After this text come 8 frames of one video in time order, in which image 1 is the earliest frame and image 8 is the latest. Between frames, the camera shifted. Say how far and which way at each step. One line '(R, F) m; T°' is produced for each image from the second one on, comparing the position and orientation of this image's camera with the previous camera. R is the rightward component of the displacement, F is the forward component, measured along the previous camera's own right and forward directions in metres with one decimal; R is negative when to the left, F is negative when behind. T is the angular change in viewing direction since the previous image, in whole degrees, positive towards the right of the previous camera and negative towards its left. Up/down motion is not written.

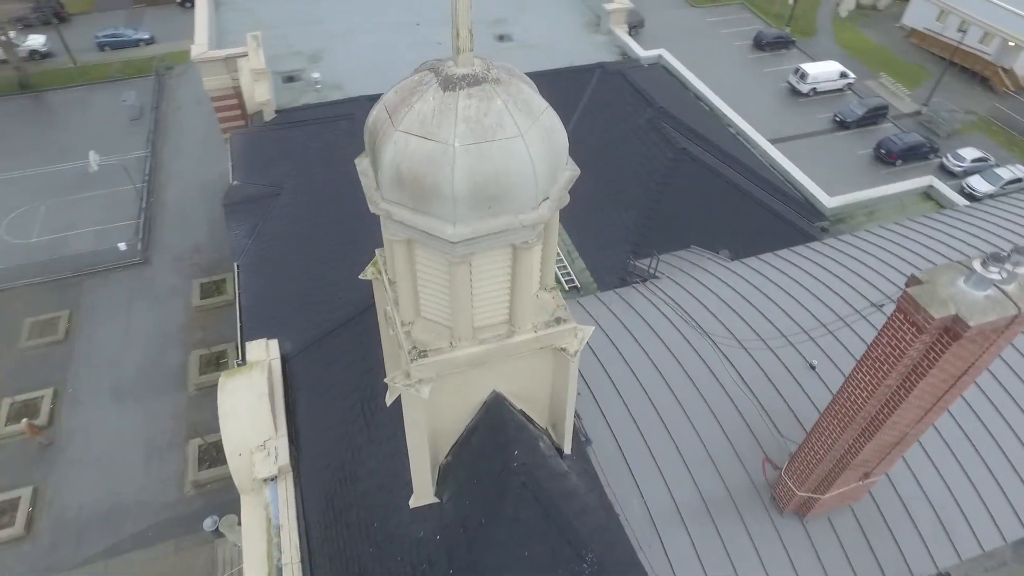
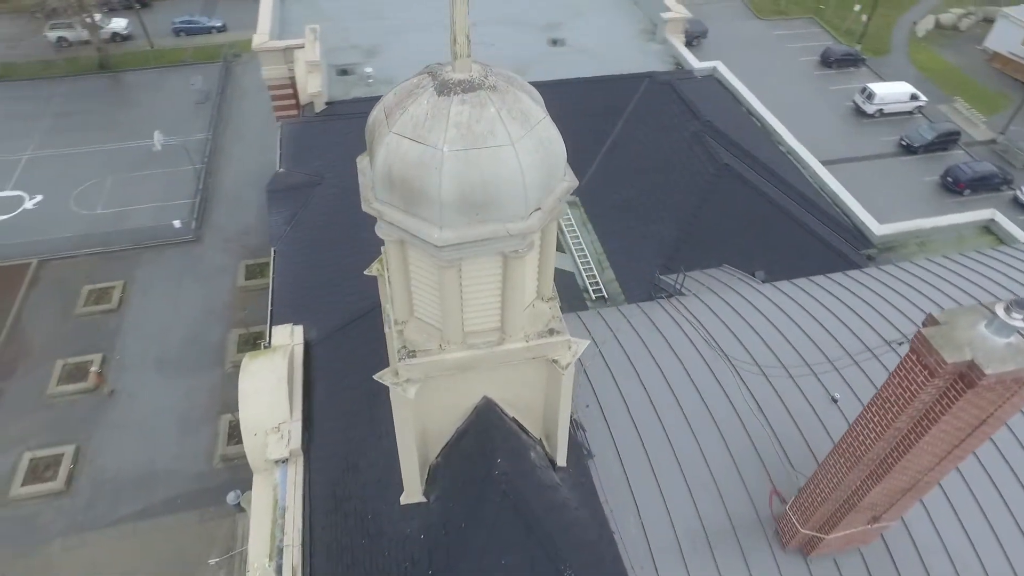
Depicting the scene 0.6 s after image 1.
(+0.6, +0.1) m; -4°
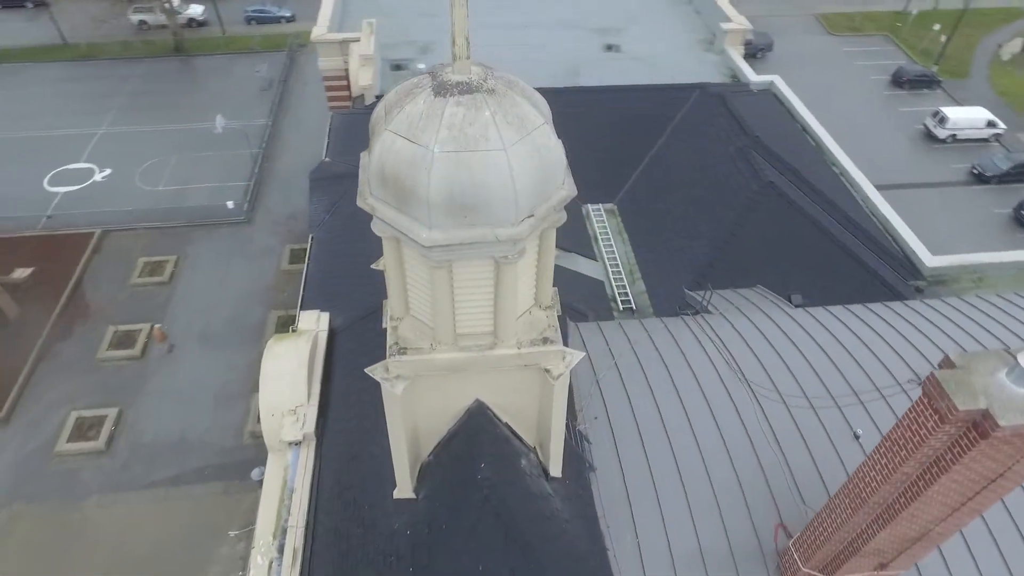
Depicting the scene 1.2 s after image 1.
(+0.6, +0.1) m; -4°
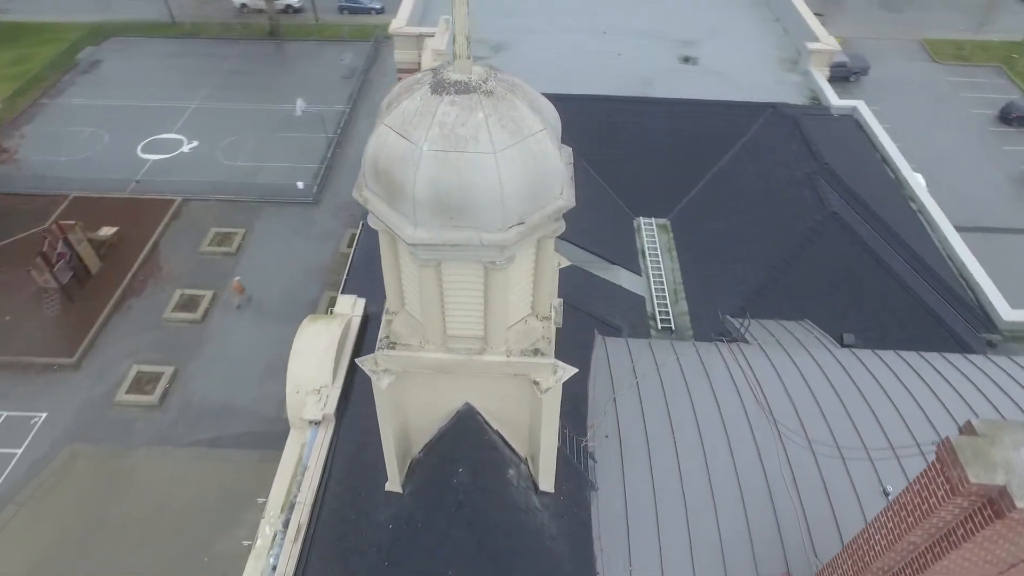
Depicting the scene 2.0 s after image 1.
(+0.7, +0.2) m; -6°
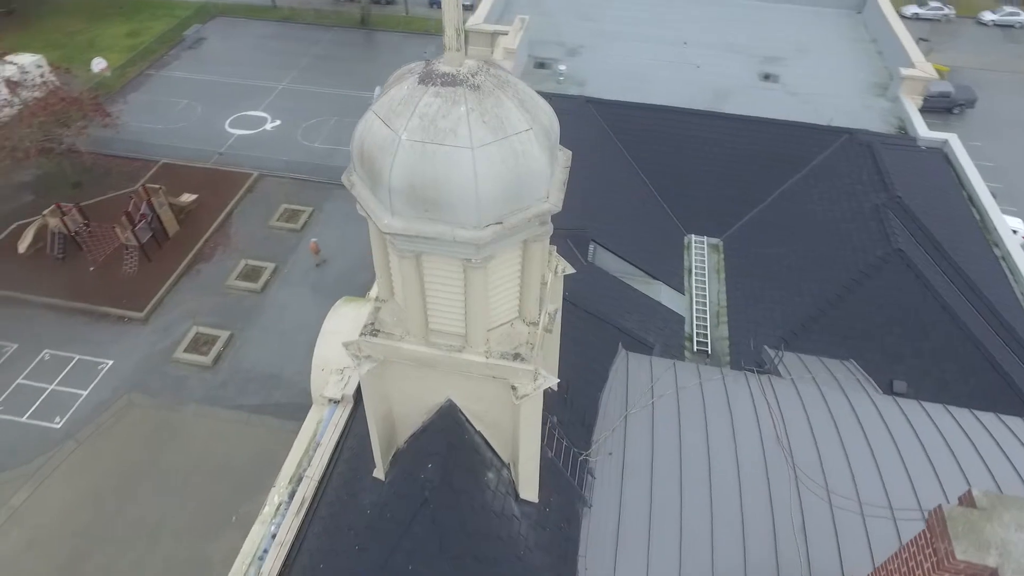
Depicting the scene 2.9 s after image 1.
(+0.9, +0.2) m; -6°
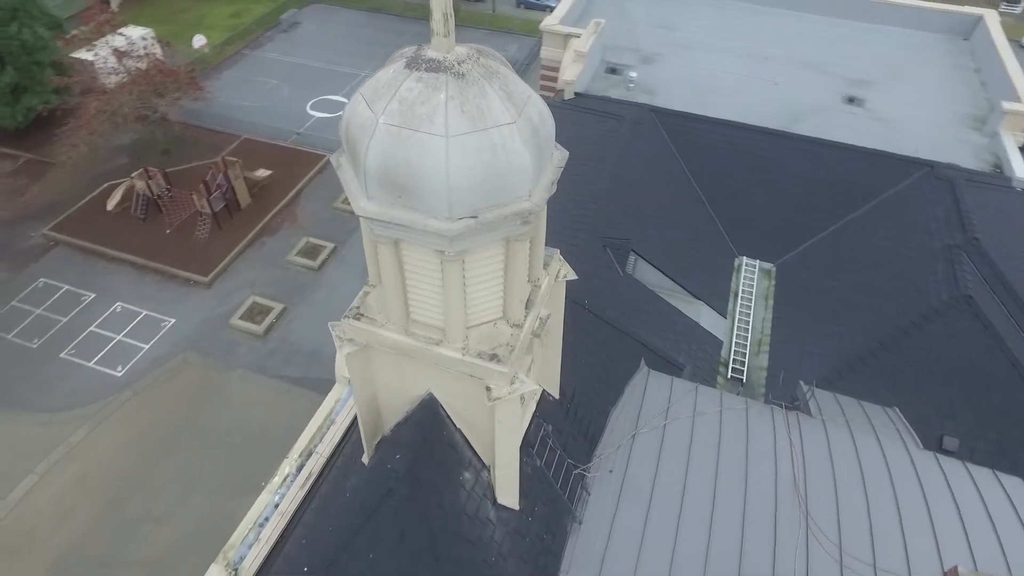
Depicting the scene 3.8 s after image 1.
(+0.8, +0.2) m; -6°
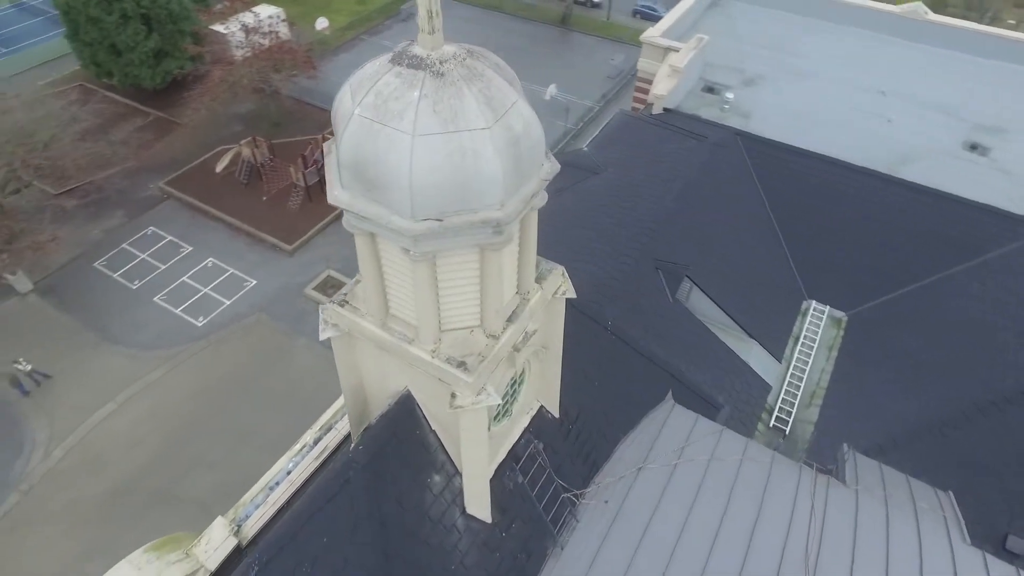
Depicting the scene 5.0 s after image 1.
(+1.1, +0.3) m; -8°
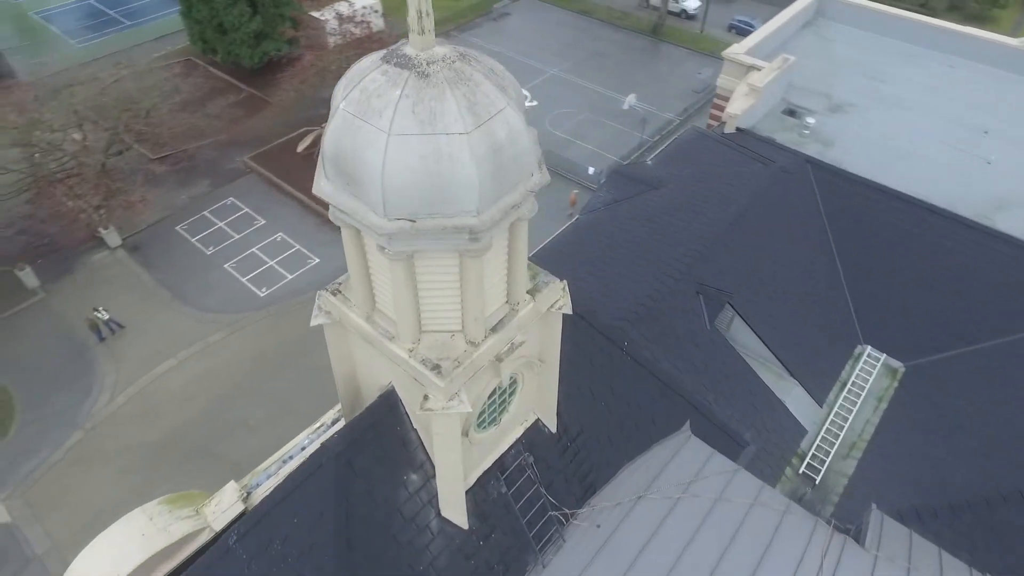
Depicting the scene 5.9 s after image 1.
(+0.9, +0.2) m; -6°
